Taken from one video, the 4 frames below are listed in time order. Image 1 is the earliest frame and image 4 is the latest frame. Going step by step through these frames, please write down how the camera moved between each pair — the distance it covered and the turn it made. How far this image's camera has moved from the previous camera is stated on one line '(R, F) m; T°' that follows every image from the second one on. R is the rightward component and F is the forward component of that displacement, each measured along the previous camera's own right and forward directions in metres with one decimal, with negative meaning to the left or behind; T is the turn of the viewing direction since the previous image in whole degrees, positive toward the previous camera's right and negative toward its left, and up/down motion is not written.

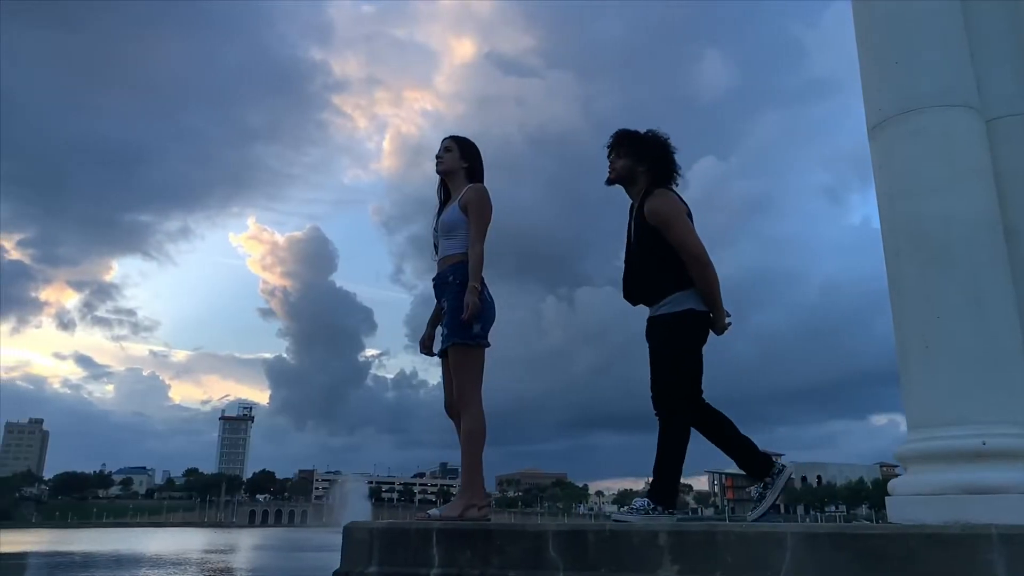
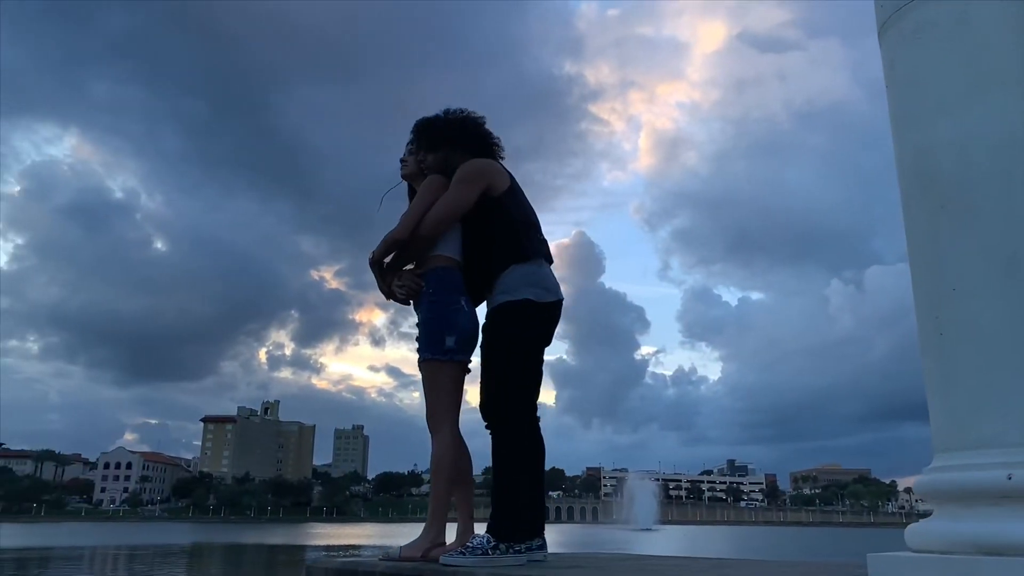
(+1.1, +0.7) m; -16°
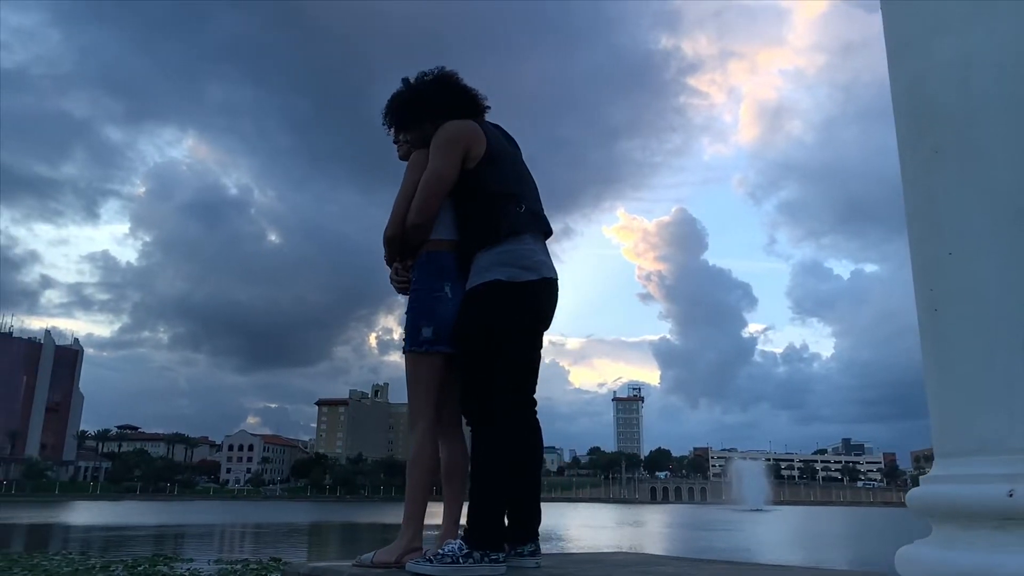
(+0.4, +0.3) m; -7°
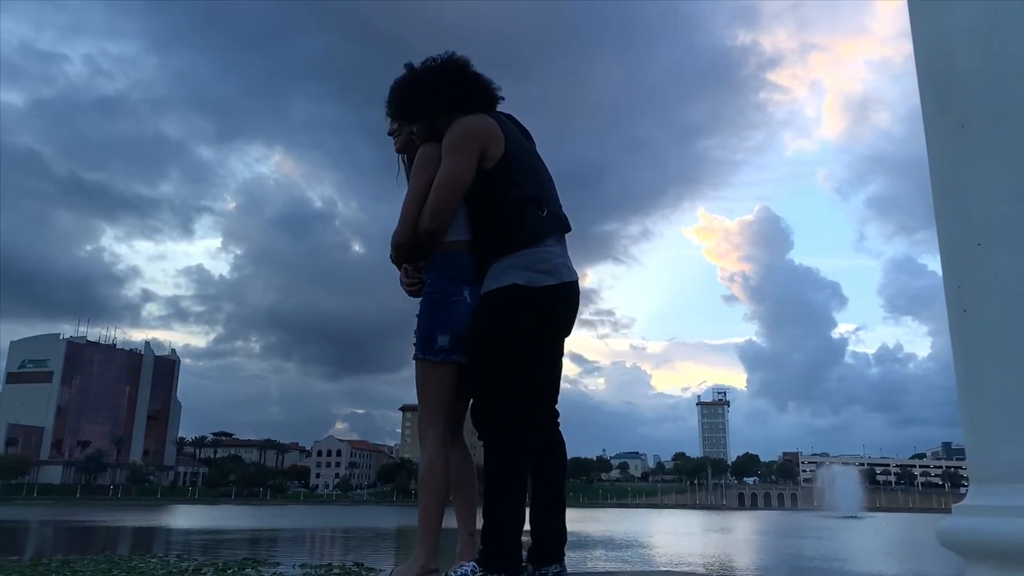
(+0.2, +0.2) m; -6°
